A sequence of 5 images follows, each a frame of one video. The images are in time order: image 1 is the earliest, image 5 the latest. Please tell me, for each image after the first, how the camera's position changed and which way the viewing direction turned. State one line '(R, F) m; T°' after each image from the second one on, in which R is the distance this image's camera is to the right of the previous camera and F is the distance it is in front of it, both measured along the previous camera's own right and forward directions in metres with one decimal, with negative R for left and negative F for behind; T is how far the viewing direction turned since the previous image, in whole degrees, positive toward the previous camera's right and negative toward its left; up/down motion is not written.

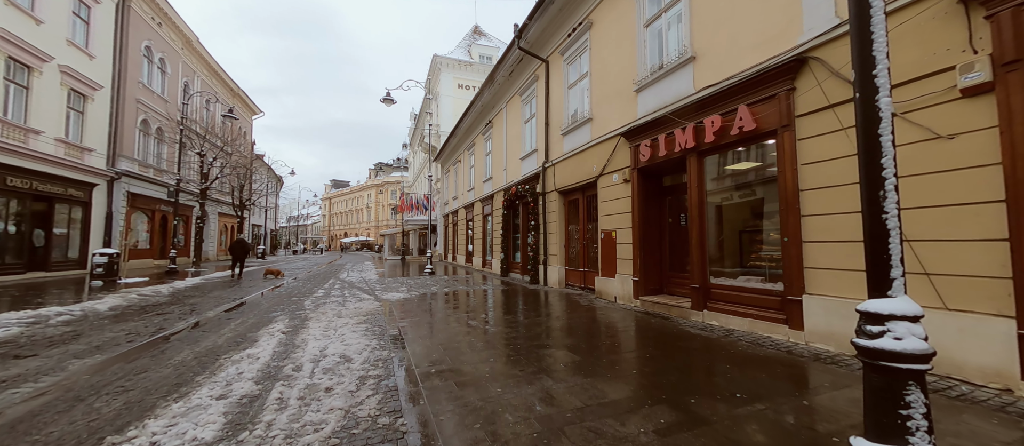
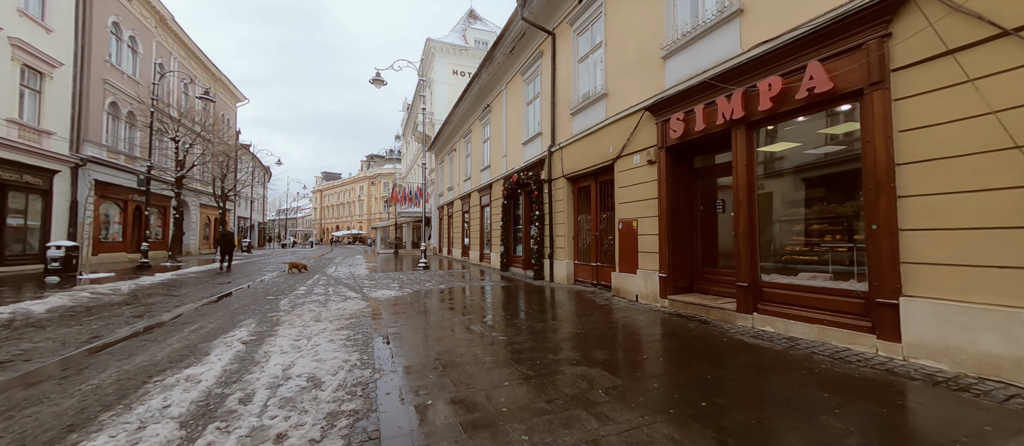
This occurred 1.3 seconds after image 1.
(-0.2, +1.0) m; +1°
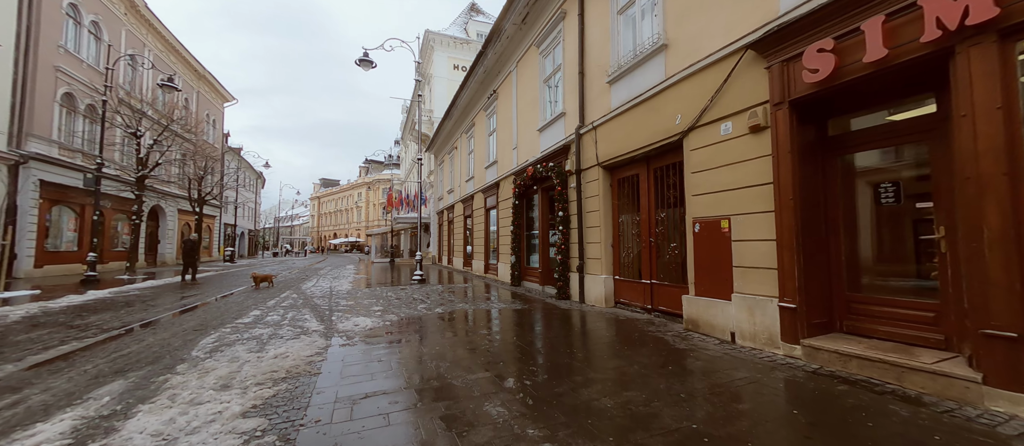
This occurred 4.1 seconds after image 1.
(-0.4, +2.3) m; 0°
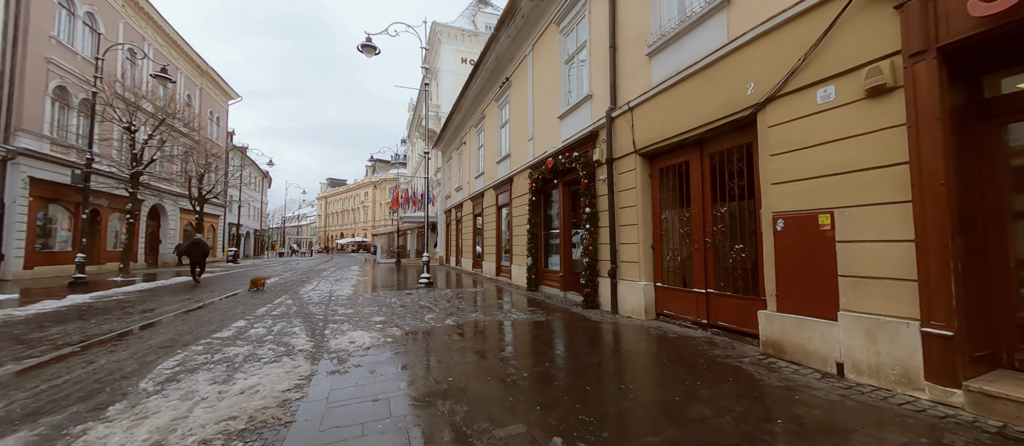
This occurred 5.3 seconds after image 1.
(-0.3, +1.0) m; -1°
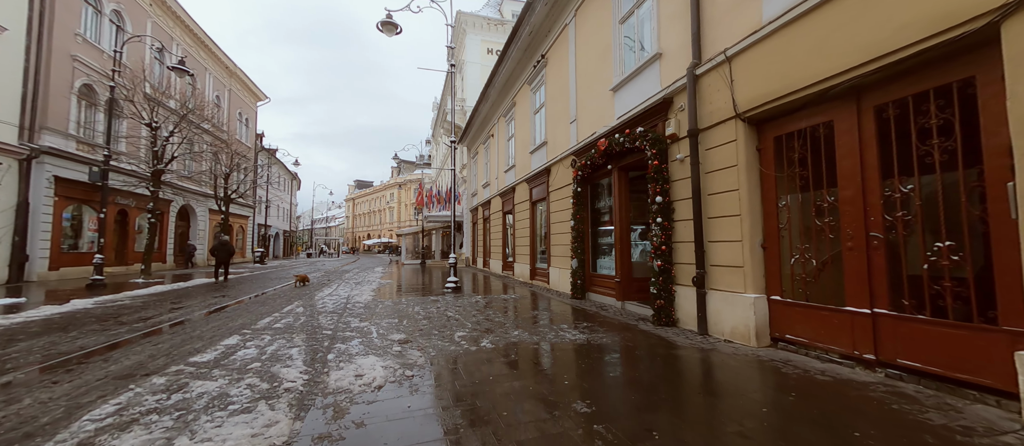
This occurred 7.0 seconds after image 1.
(-0.4, +1.4) m; -4°
